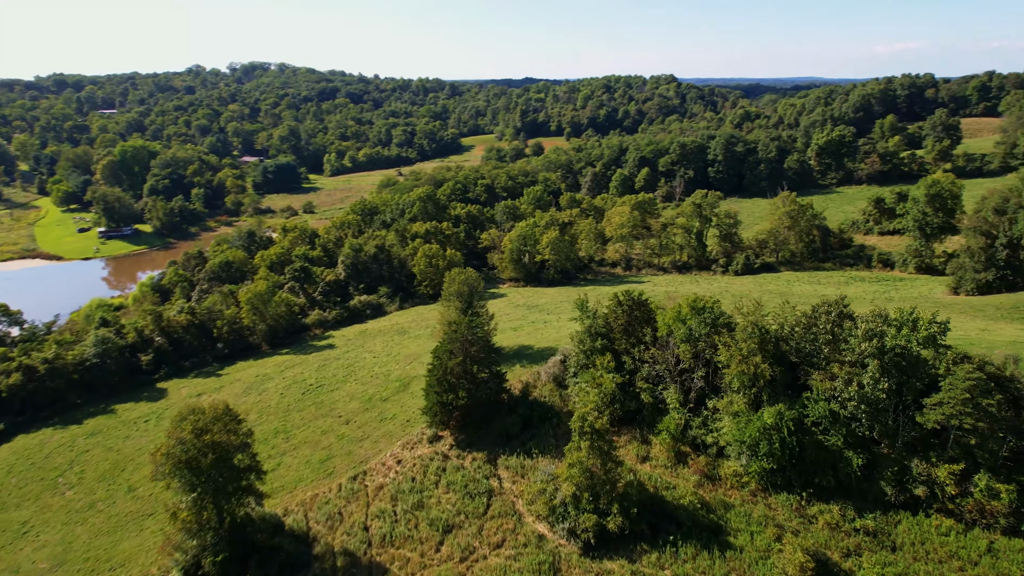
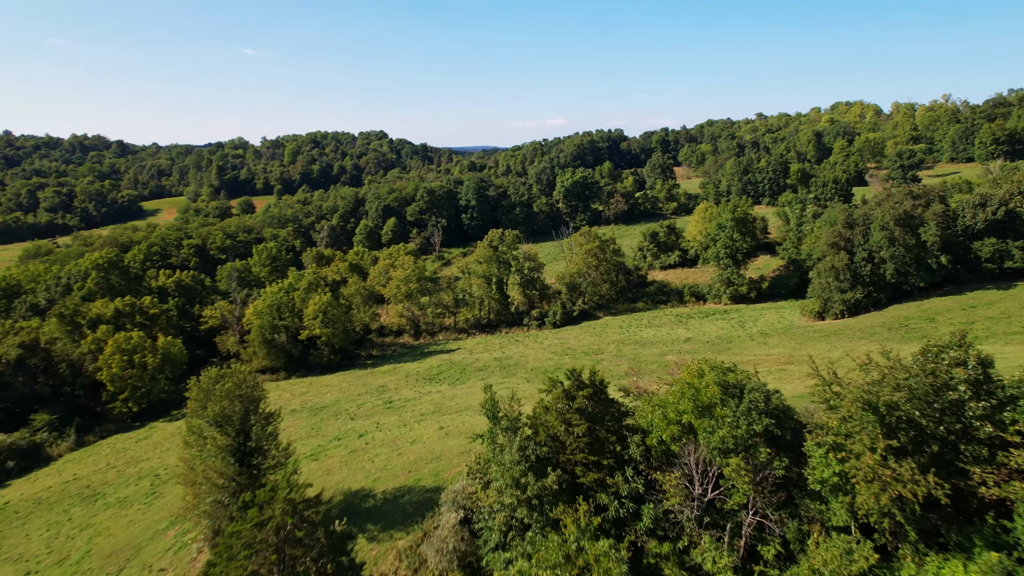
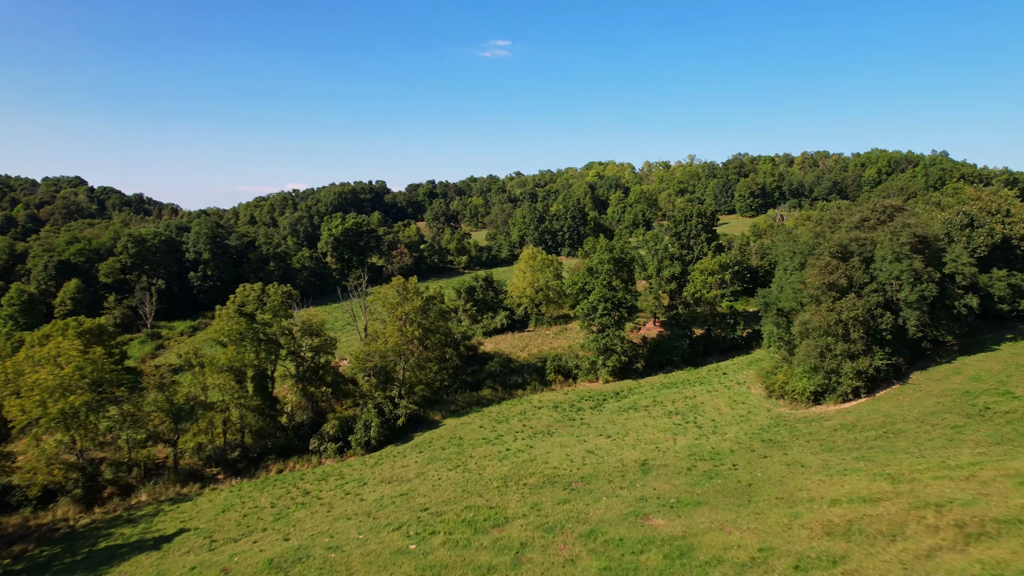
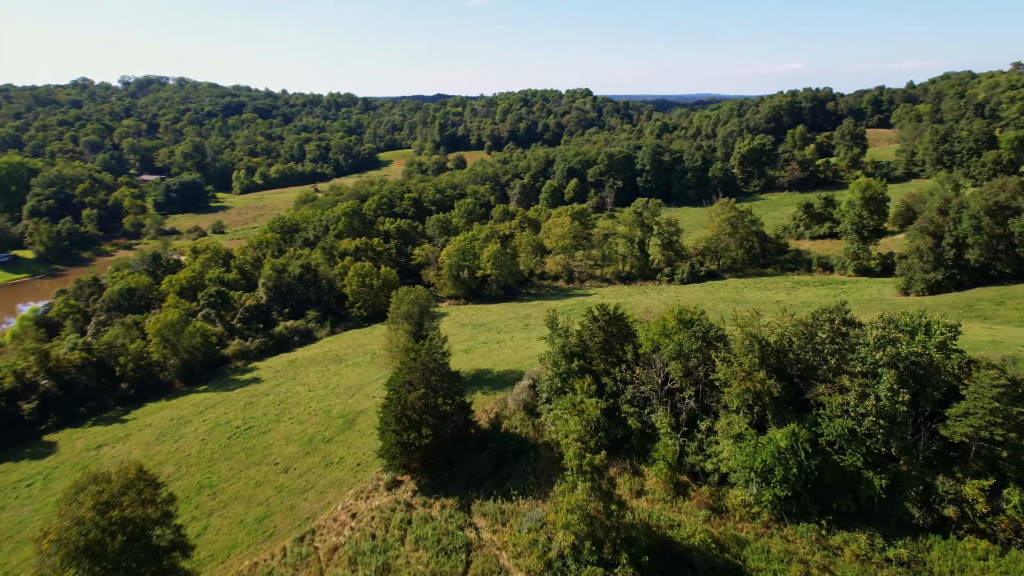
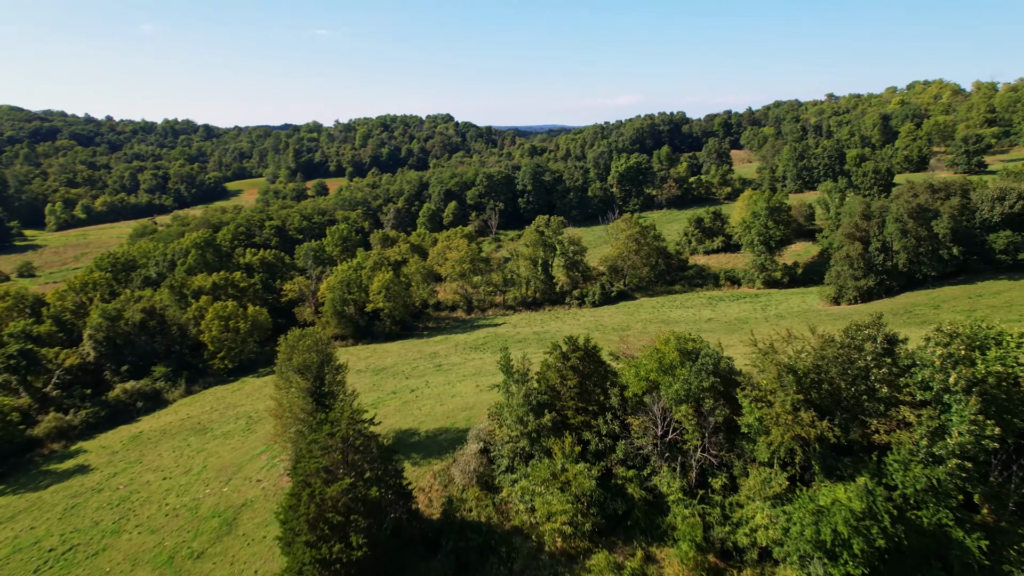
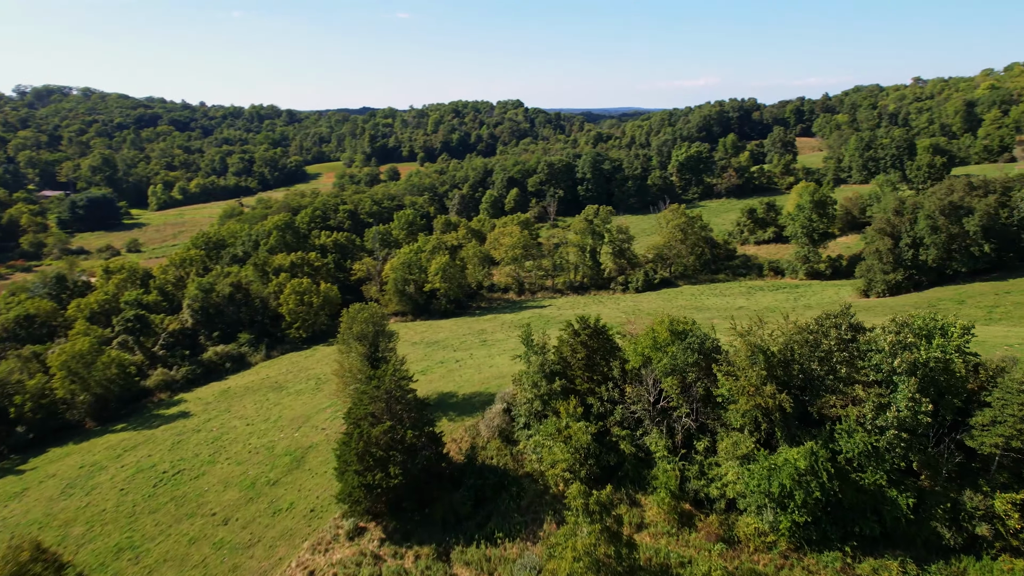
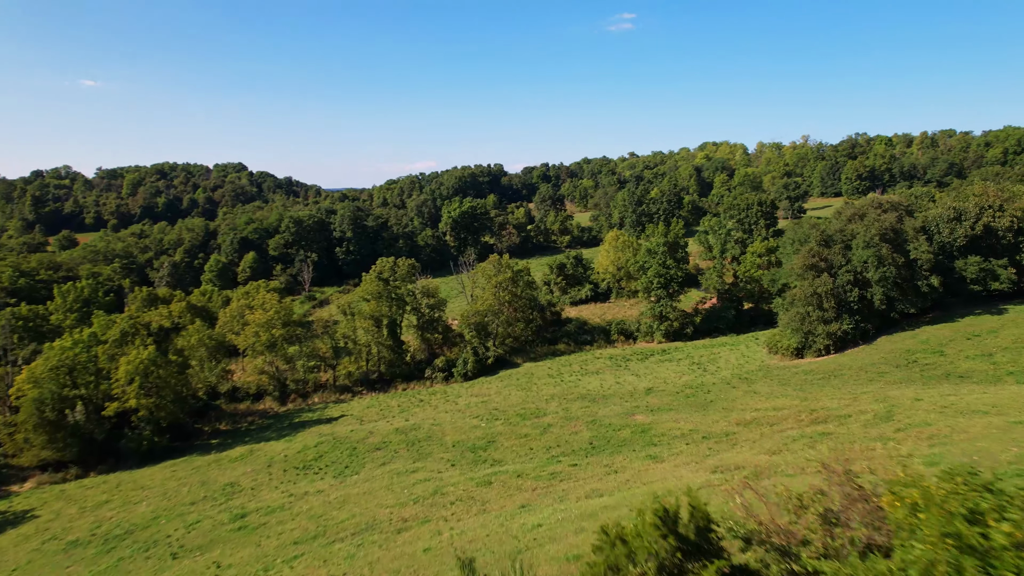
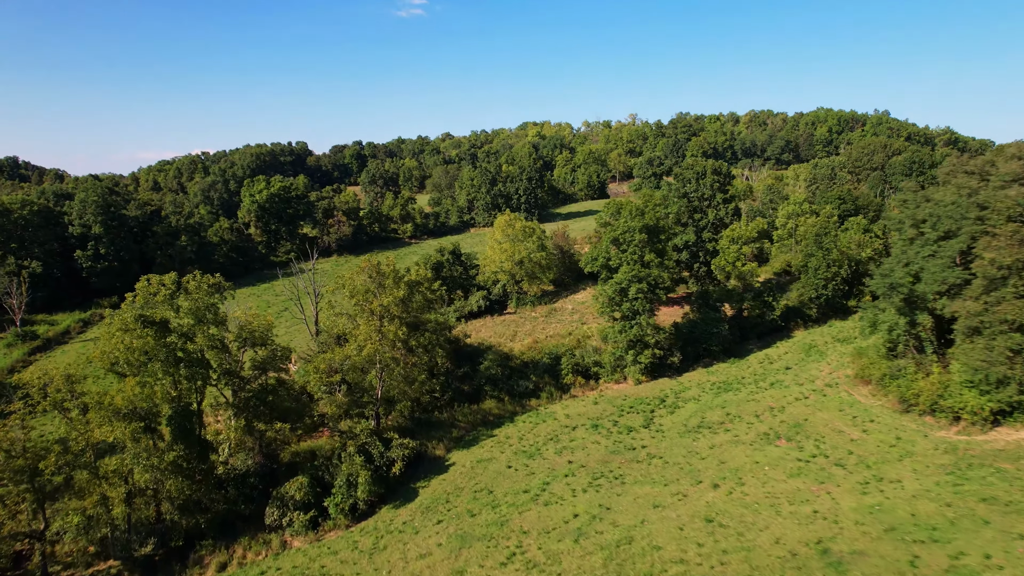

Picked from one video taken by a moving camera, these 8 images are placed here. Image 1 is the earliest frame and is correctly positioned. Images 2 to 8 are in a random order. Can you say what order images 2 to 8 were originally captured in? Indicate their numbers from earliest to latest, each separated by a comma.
4, 6, 5, 2, 7, 3, 8
